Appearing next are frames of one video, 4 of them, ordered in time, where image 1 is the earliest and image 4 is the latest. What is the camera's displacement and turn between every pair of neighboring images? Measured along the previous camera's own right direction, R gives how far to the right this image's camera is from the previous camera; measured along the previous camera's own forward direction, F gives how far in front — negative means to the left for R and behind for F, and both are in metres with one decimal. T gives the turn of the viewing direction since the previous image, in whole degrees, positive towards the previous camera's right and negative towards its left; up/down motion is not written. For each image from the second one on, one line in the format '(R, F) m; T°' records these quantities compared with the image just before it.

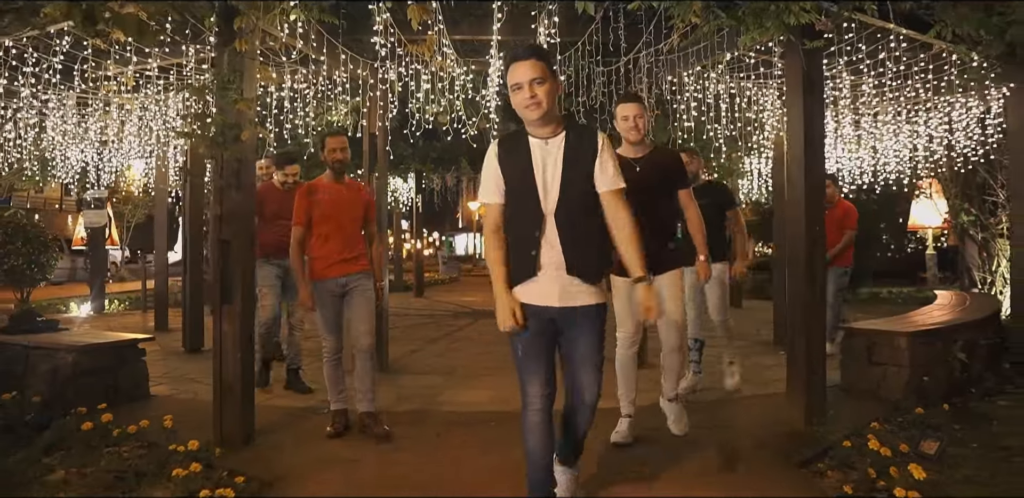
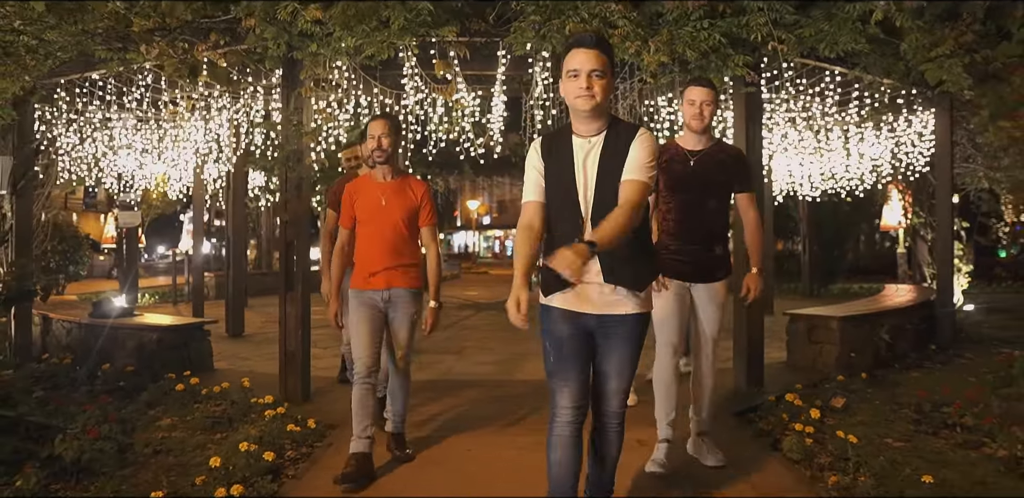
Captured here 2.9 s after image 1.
(0.0, -1.4) m; 0°
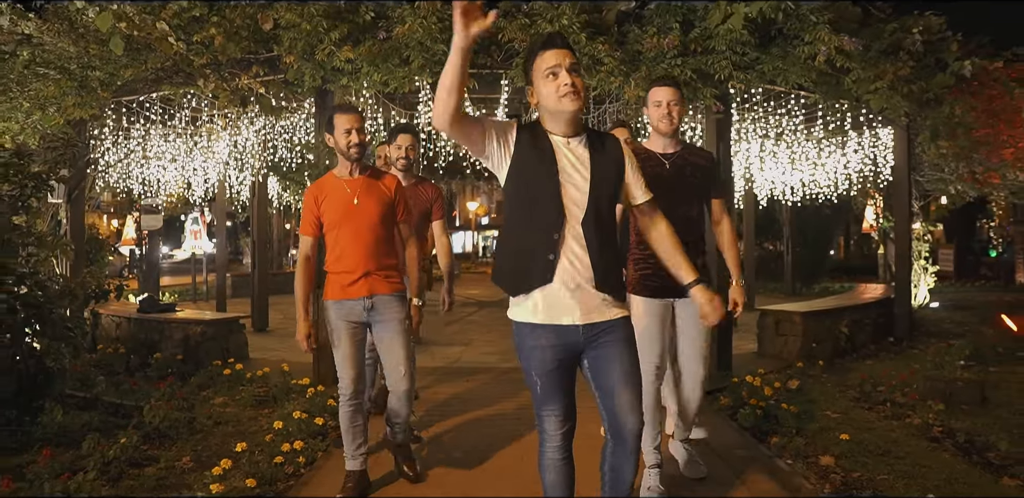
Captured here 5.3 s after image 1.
(0.0, -1.0) m; 0°
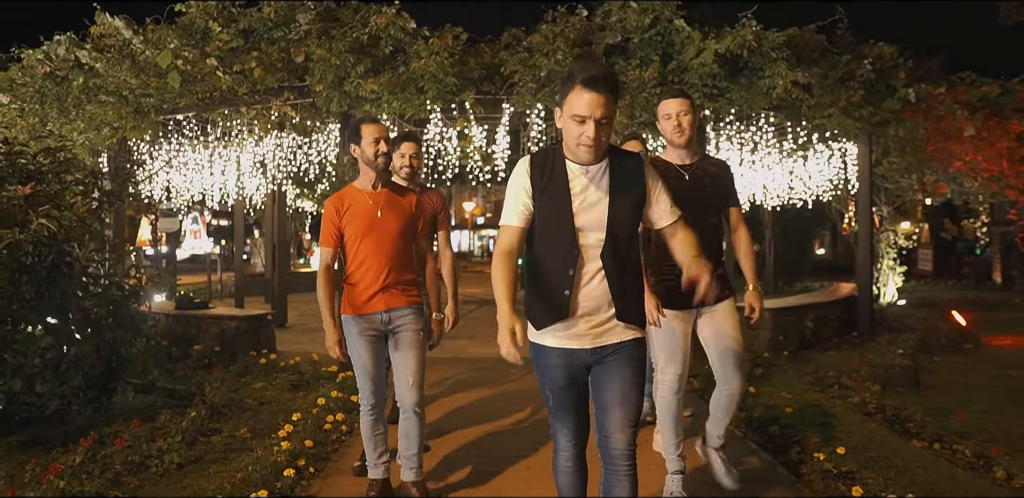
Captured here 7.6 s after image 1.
(-0.1, -1.0) m; 0°
